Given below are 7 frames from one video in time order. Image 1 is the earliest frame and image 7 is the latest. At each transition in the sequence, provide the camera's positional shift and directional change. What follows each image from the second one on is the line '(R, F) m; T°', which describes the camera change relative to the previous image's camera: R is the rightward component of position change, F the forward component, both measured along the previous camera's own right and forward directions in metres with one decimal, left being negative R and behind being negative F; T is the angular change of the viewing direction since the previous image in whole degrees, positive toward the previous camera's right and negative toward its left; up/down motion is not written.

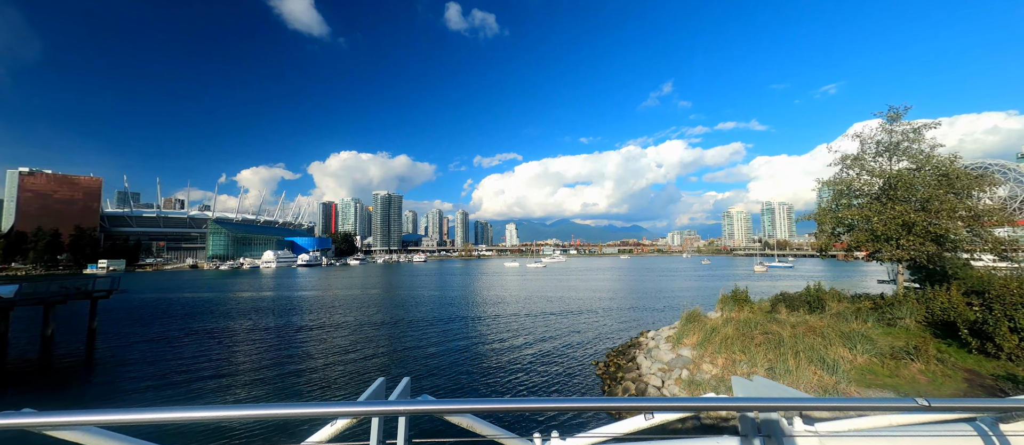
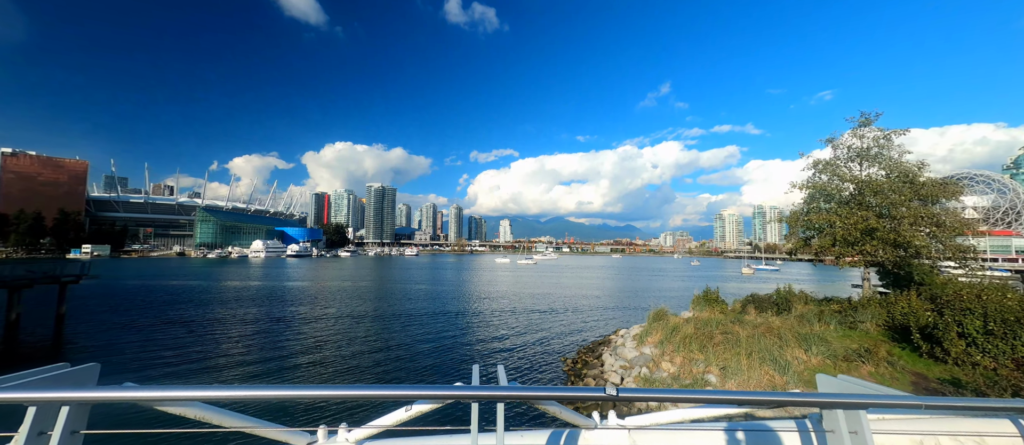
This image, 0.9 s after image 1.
(+0.7, +0.1) m; +1°
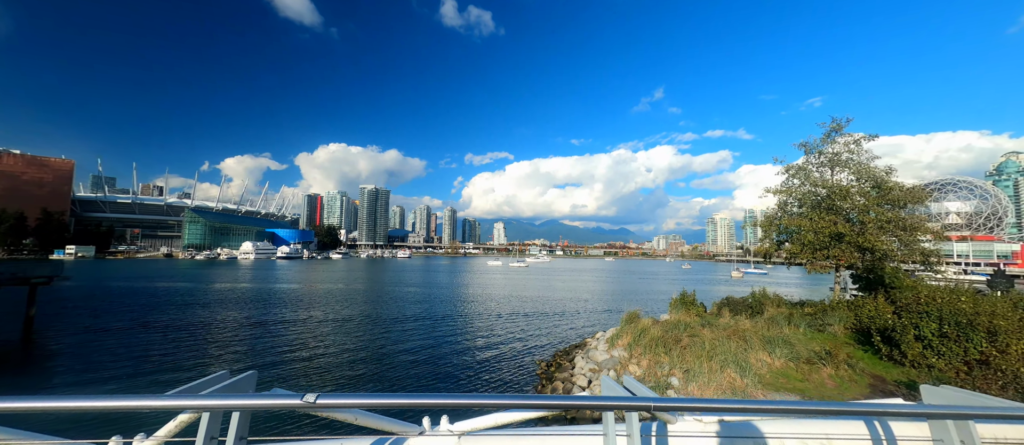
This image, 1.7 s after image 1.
(+0.6, 0.0) m; +1°
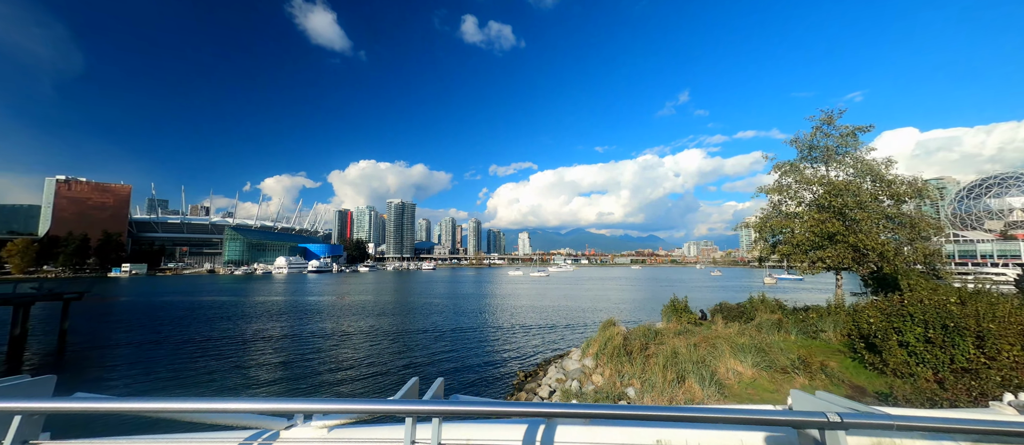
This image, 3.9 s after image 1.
(+1.5, +0.2) m; -4°
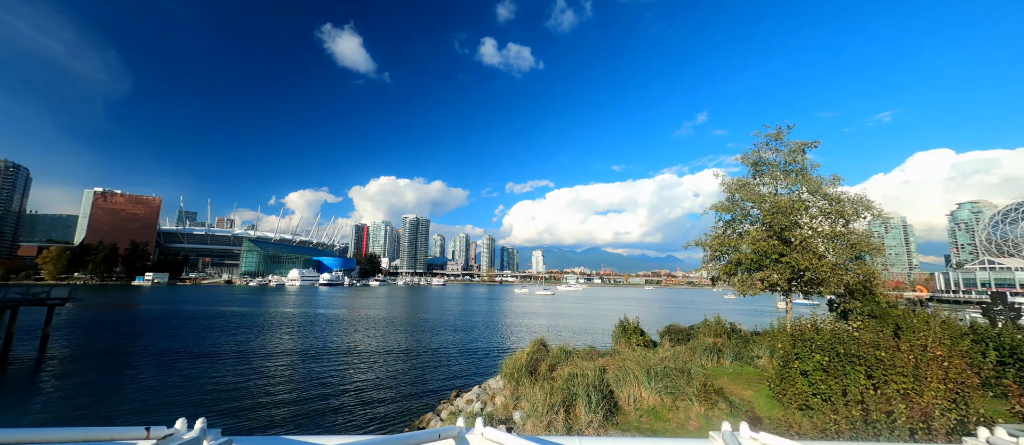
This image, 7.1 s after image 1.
(+2.2, +0.2) m; -3°
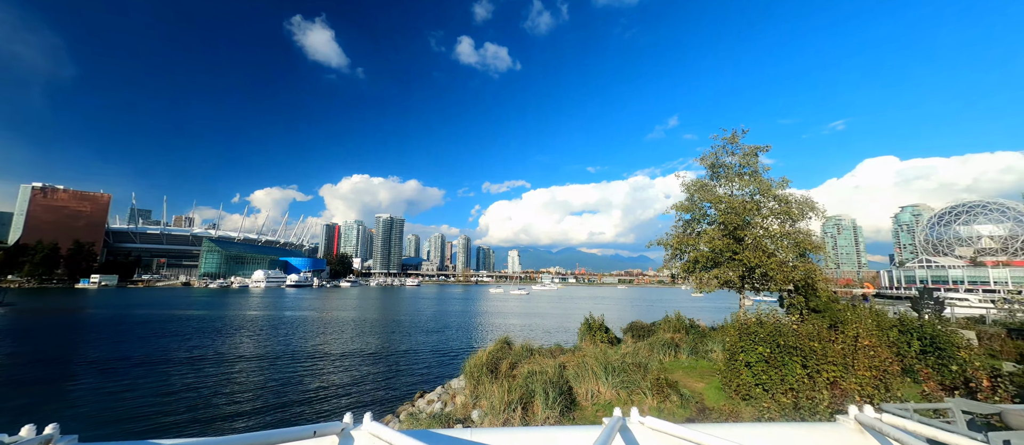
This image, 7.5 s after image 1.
(+0.3, 0.0) m; +4°
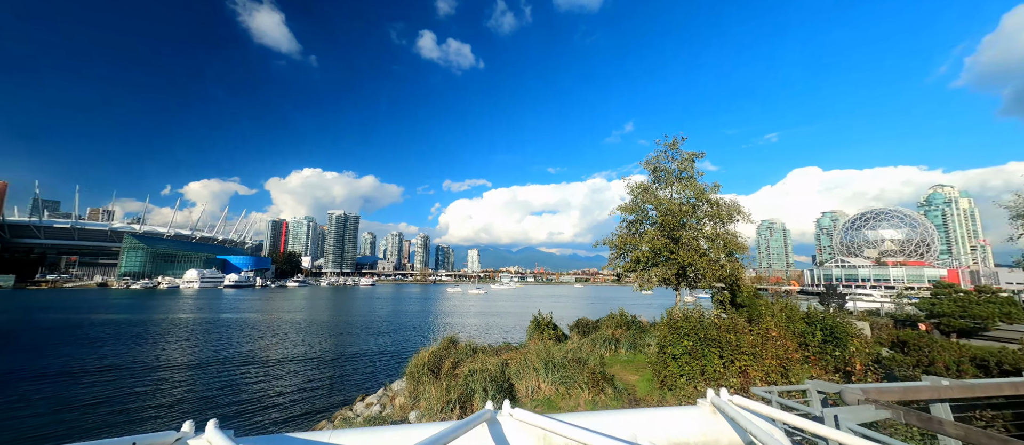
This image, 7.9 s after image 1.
(+0.3, -0.1) m; +6°
